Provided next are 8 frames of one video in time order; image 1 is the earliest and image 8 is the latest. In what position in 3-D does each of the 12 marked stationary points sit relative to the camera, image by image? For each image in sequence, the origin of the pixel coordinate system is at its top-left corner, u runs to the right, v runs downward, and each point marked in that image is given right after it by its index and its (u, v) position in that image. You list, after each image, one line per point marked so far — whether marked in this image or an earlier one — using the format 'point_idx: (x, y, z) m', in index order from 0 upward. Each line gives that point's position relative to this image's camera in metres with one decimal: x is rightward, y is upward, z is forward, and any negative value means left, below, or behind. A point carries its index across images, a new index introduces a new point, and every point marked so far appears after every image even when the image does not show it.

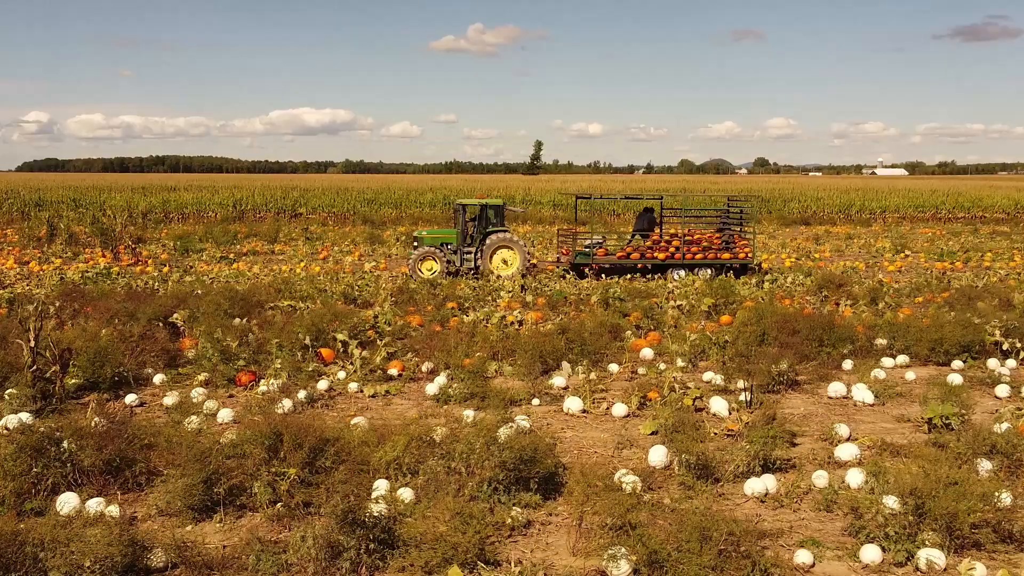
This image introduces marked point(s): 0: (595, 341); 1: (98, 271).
0: (+0.5, -0.3, +7.2) m
1: (-3.8, +0.2, +11.1) m
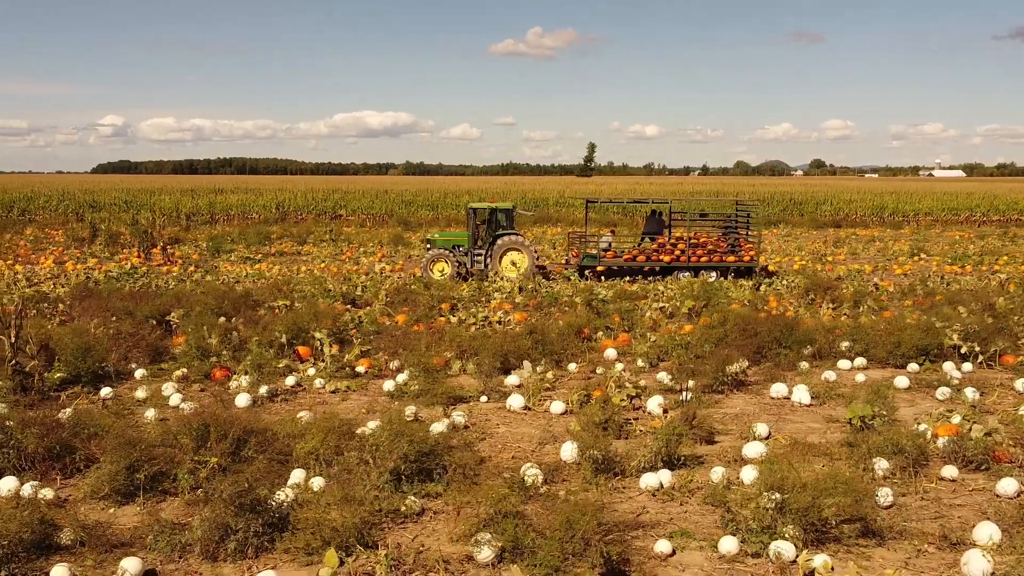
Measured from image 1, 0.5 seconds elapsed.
0: (+0.3, -0.3, +7.4) m
1: (-3.7, +0.2, +11.6) m
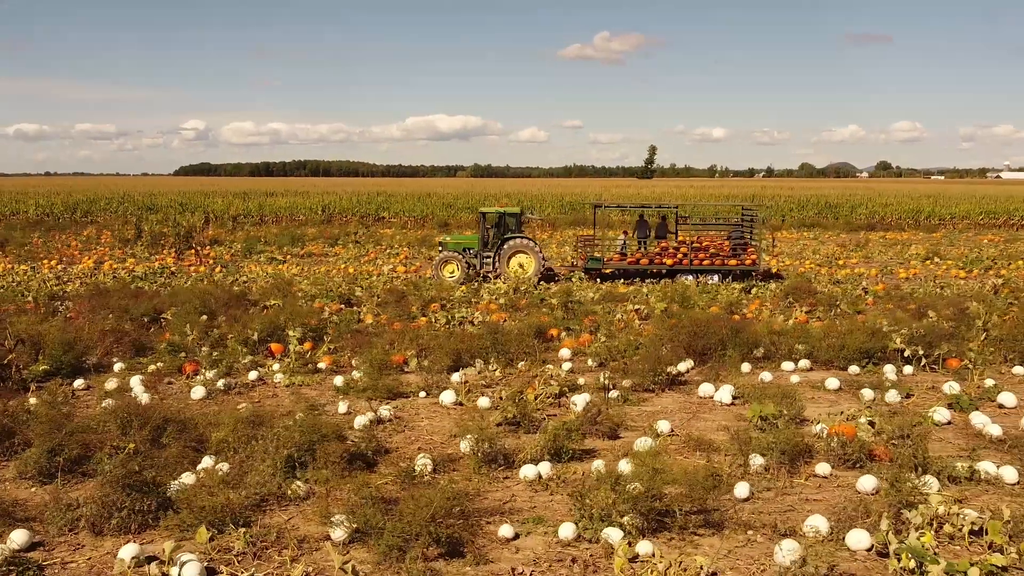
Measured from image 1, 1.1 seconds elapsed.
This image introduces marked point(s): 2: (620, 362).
0: (+0.1, -0.3, +7.7) m
1: (-3.6, +0.2, +12.2) m
2: (+0.7, -0.4, +7.3) m
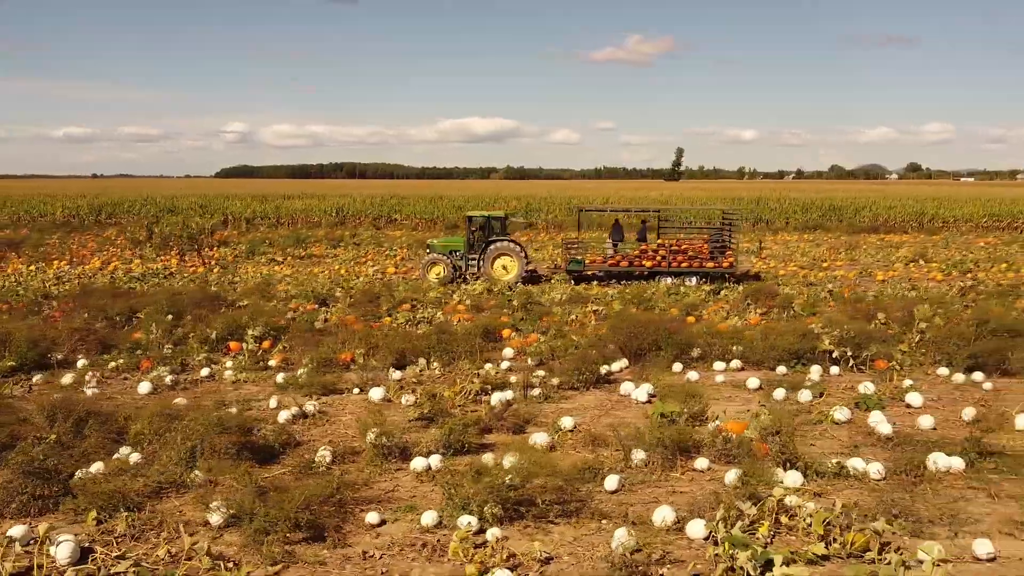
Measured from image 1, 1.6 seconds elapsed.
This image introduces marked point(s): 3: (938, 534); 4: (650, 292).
0: (-0.3, -0.3, +8.0) m
1: (-3.8, +0.2, +12.7) m
2: (+0.3, -0.4, +7.5) m
3: (+1.6, -0.9, +4.4) m
4: (+1.2, 0.0, +10.3) m
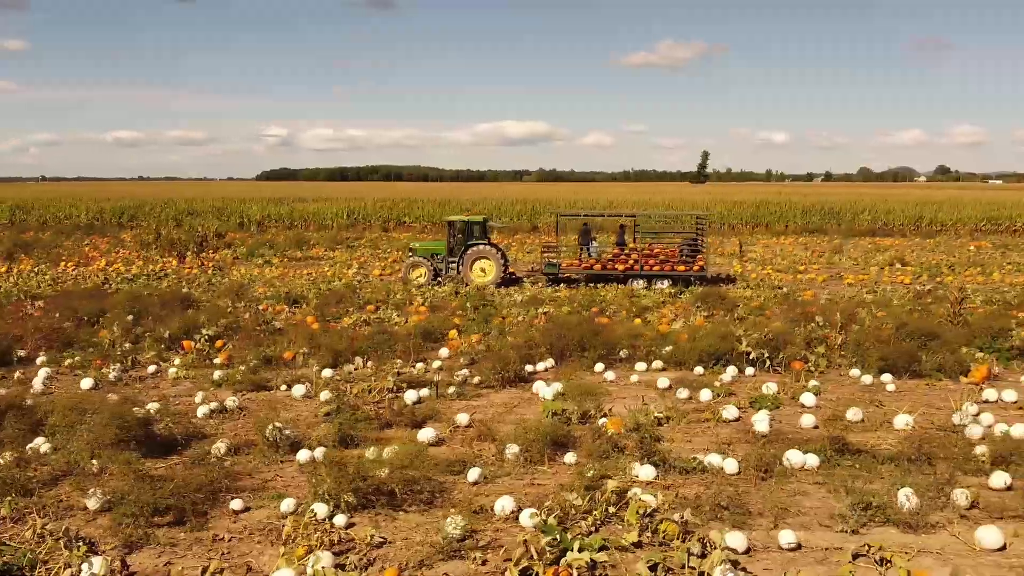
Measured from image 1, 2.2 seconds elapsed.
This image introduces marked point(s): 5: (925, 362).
0: (-0.7, -0.4, +8.3) m
1: (-4.0, +0.2, +13.1) m
2: (-0.2, -0.5, +7.8) m
3: (+0.9, -0.9, +4.6) m
4: (+0.9, -0.1, +10.6) m
5: (+2.5, -0.5, +7.4) m
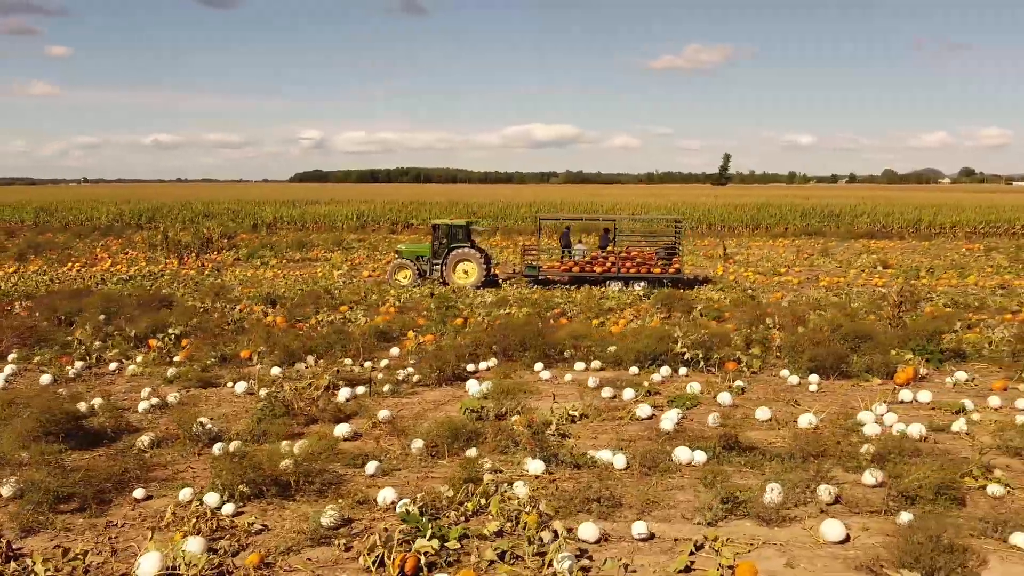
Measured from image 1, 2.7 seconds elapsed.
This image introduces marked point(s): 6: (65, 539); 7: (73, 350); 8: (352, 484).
0: (-1.1, -0.4, +8.6) m
1: (-4.1, +0.2, +13.6) m
2: (-0.6, -0.5, +8.1) m
3: (+0.4, -0.9, +4.9) m
4: (+0.6, -0.1, +10.8) m
5: (+2.1, -0.5, +7.5) m
6: (-1.7, -1.0, +4.7) m
7: (-3.1, -0.4, +8.6) m
8: (-0.7, -0.9, +5.4) m
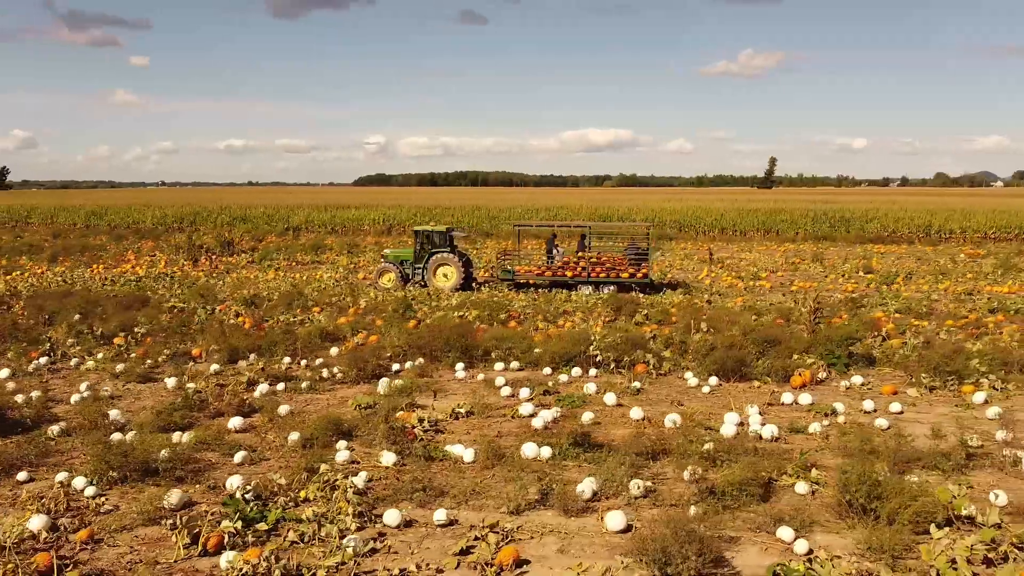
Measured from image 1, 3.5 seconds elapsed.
0: (-1.5, -0.4, +9.1) m
1: (-4.2, +0.2, +14.3) m
2: (-1.1, -0.5, +8.5) m
3: (-0.3, -0.9, +5.2) m
4: (+0.3, -0.1, +11.1) m
5: (+1.6, -0.5, +7.8) m
6: (-2.5, -1.0, +5.2) m
7: (-3.6, -0.4, +9.3) m
8: (-1.4, -0.9, +5.9) m
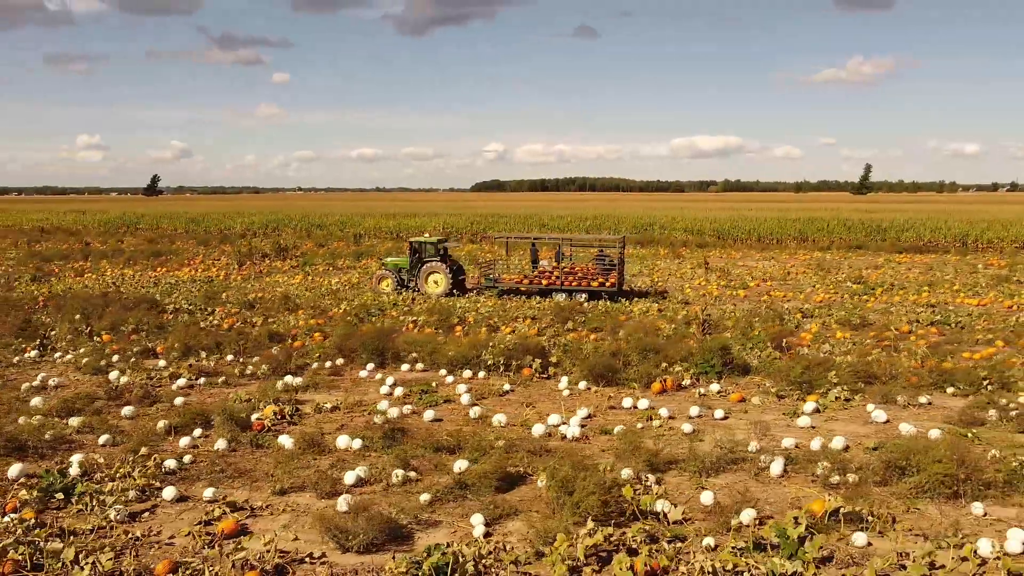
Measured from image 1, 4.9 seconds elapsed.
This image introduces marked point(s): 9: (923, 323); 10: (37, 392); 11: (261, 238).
0: (-2.1, -0.4, +10.0) m
1: (-4.0, +0.1, +15.5) m
2: (-1.7, -0.5, +9.4) m
3: (-1.4, -1.0, +6.0) m
4: (0.0, -0.2, +11.8) m
5: (+0.8, -0.6, +8.3) m
6: (-3.6, -1.0, +6.4) m
7: (-4.1, -0.5, +10.5) m
8: (-2.5, -0.9, +6.8) m
9: (+3.5, -0.3, +10.2) m
10: (-3.3, -0.7, +8.4) m
11: (-4.2, +0.7, +20.2) m
